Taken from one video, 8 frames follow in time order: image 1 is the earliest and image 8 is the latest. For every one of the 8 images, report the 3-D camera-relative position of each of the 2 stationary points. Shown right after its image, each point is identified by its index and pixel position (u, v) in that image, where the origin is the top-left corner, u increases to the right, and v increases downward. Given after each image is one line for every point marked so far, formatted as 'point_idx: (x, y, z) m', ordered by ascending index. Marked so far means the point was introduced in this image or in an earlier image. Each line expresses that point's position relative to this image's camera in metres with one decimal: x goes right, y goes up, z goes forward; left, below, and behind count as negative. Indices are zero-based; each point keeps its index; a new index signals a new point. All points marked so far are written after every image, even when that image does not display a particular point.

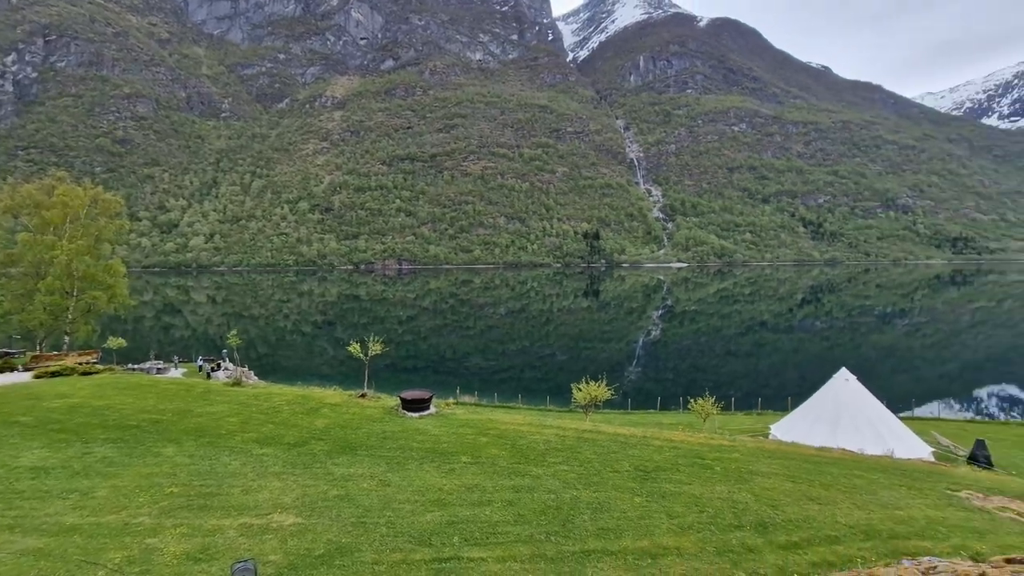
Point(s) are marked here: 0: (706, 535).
0: (+5.8, -7.3, +15.2) m
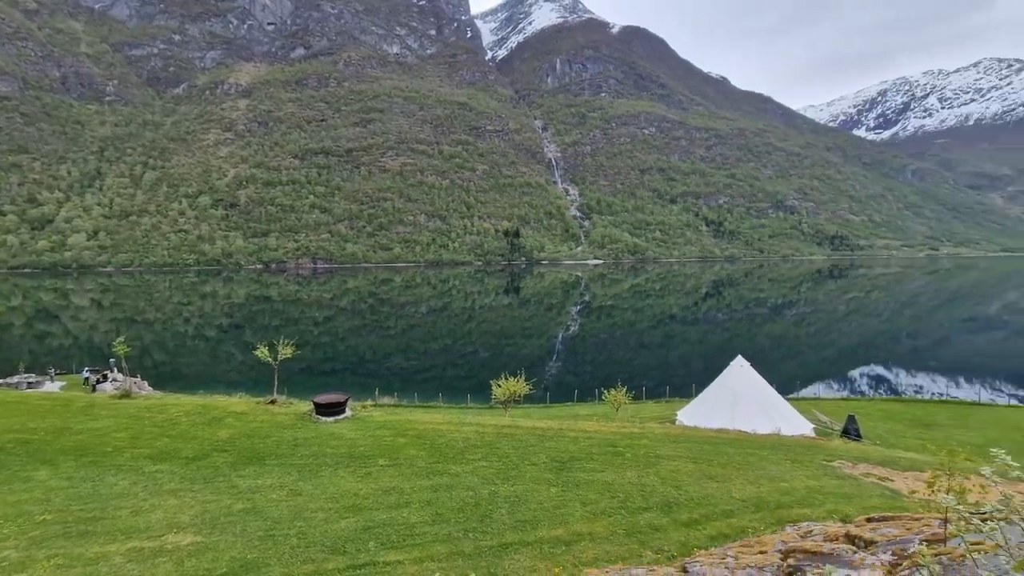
0: (+3.3, -7.2, +15.9) m
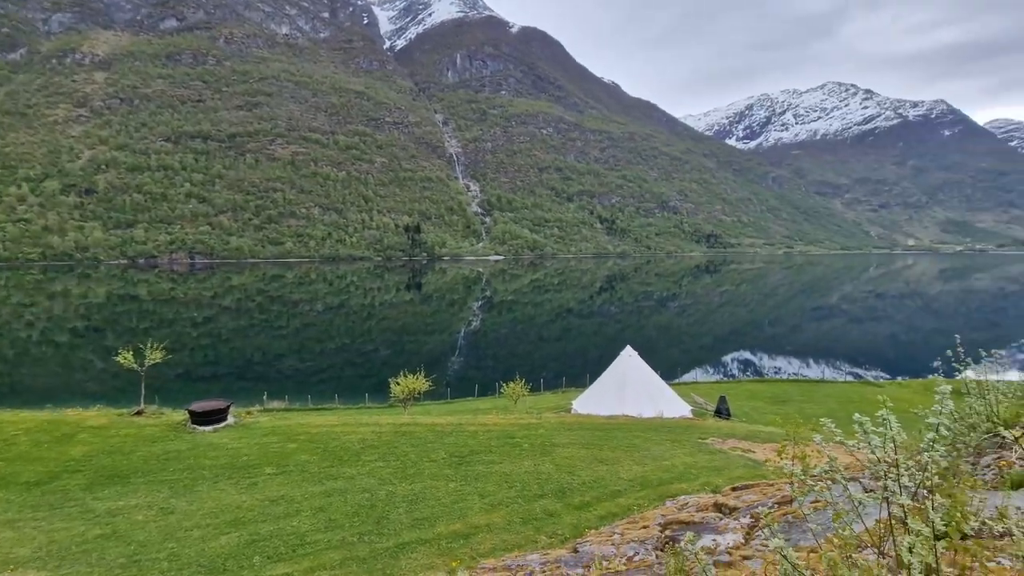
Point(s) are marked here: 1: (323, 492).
0: (+0.1, -7.0, +16.3) m
1: (-6.7, -7.2, +18.1) m
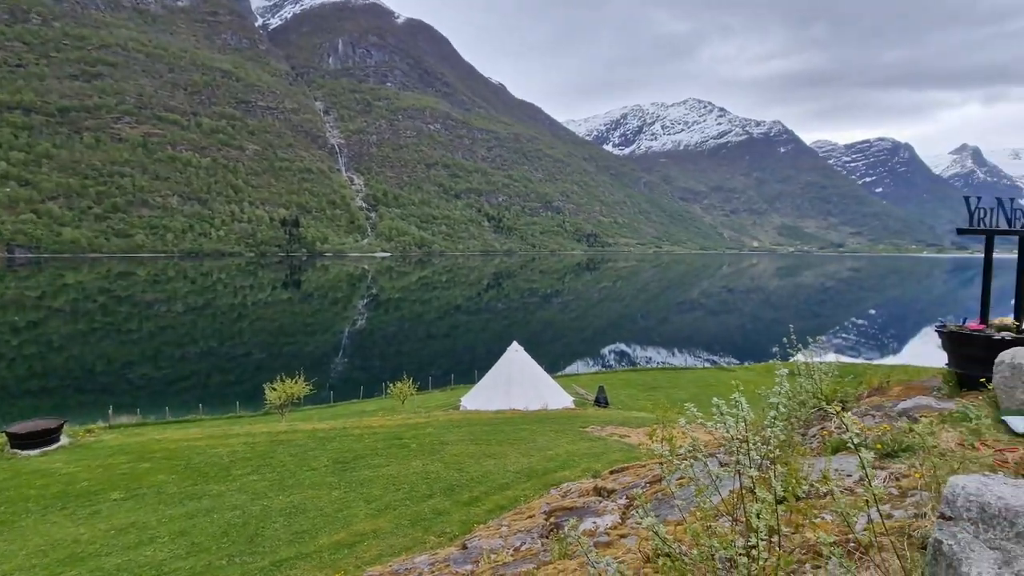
0: (-3.4, -6.9, +15.9) m
1: (-10.4, -7.1, +16.2) m
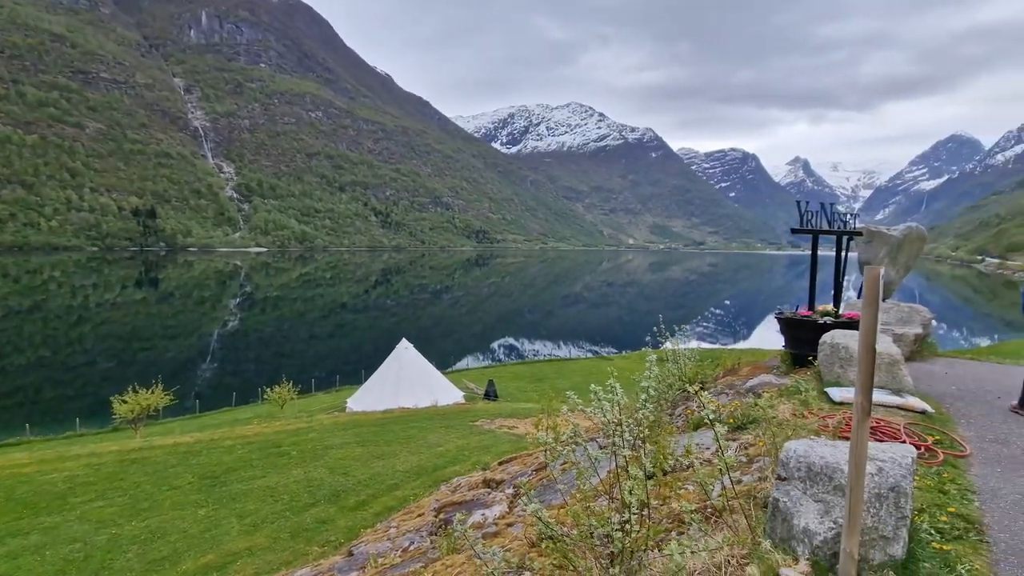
0: (-6.7, -6.8, +14.9) m
1: (-13.6, -7.1, +13.7) m
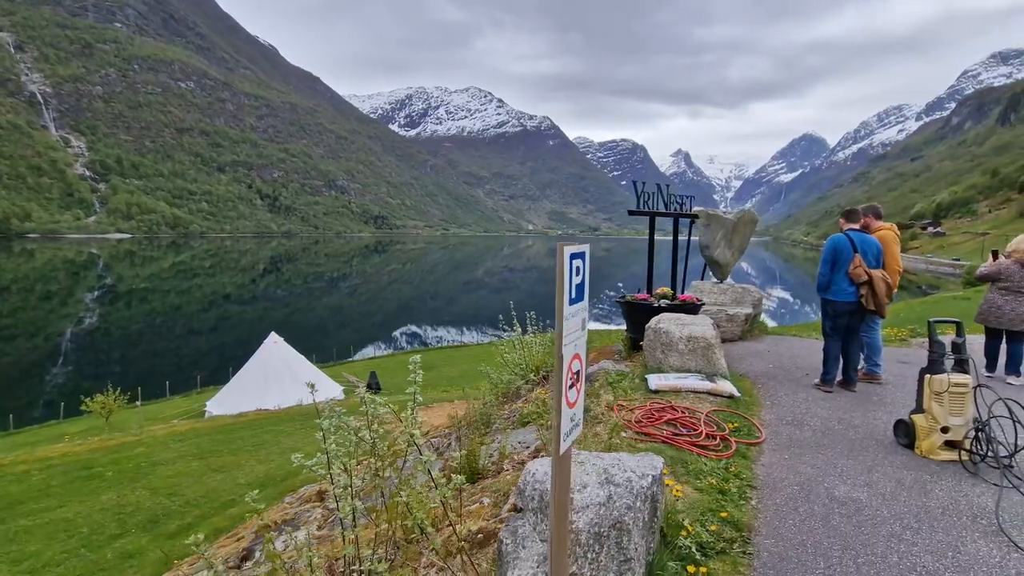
0: (-10.6, -6.7, +12.4) m
1: (-17.1, -7.1, +9.9) m
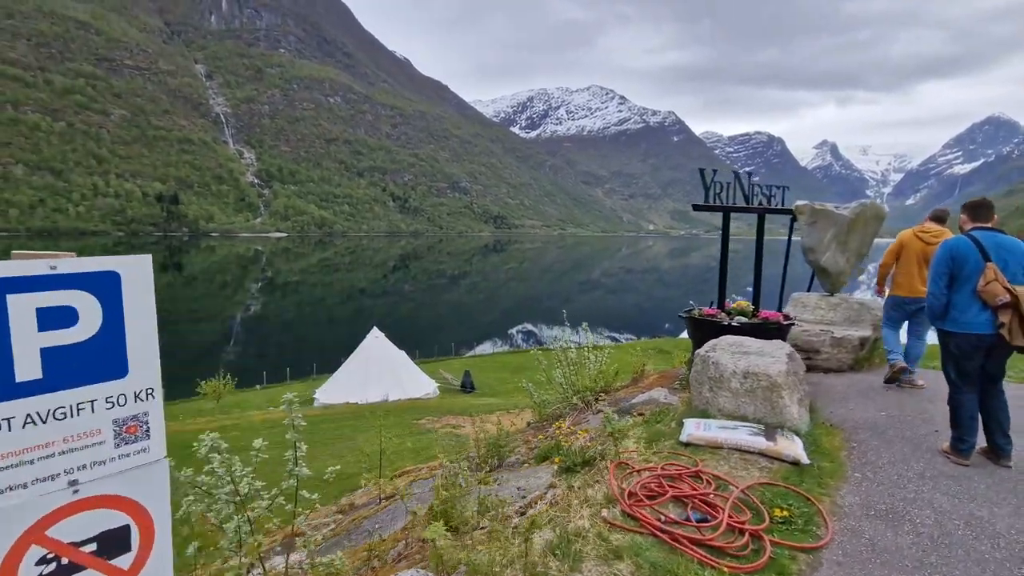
0: (-9.5, -6.5, +13.2) m
1: (-16.4, -6.8, +12.3) m
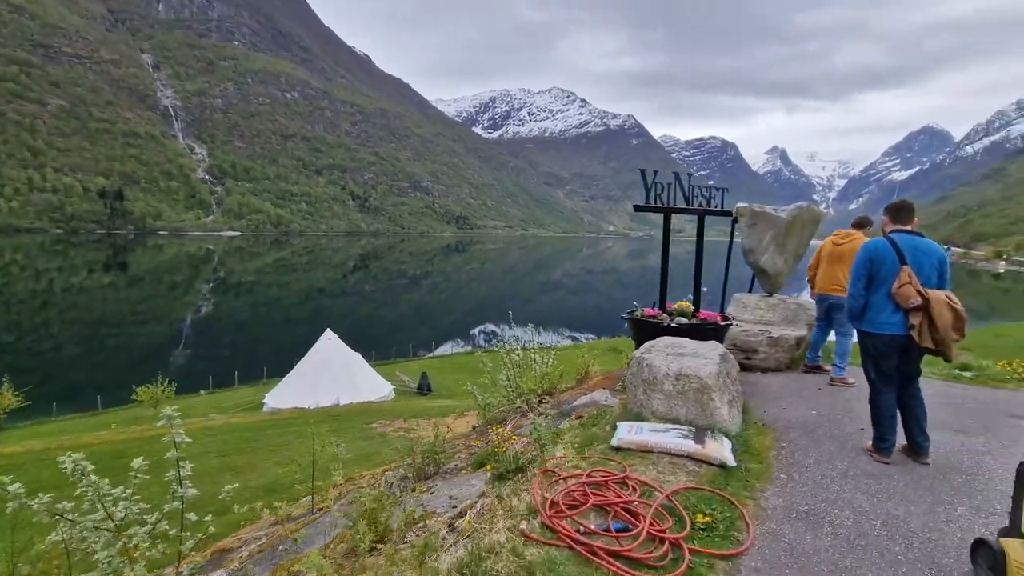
0: (-10.8, -6.6, +12.3) m
1: (-17.6, -6.8, +10.8) m
